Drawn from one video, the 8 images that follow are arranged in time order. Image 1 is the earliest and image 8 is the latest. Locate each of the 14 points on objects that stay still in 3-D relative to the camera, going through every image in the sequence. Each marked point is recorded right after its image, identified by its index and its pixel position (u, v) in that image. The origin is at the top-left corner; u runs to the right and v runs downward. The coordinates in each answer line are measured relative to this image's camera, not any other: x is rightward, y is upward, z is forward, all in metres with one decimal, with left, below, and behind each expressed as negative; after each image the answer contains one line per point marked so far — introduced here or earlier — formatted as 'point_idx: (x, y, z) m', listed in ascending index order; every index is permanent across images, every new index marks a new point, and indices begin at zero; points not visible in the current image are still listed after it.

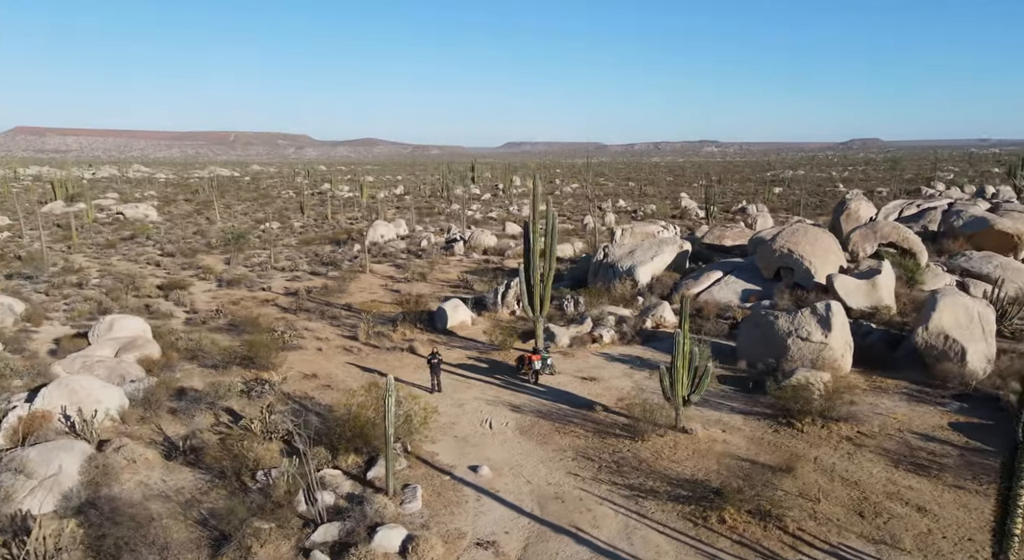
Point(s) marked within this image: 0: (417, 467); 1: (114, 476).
0: (-1.2, -2.3, +8.1) m
1: (-4.7, -2.3, +7.9) m
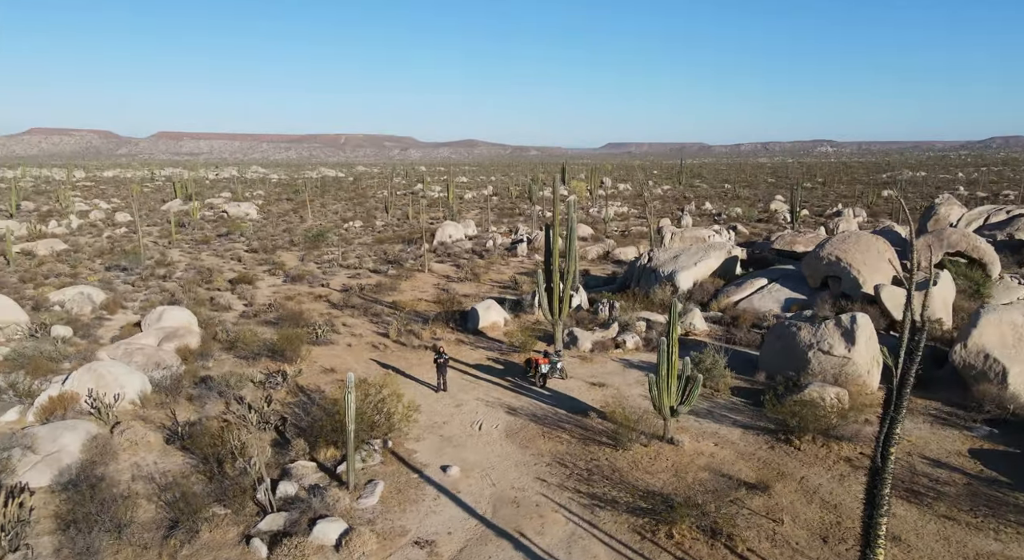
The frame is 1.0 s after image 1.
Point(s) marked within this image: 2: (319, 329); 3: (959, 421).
0: (-1.6, -2.3, +8.2) m
1: (-5.1, -2.2, +8.4) m
2: (-4.9, -1.2, +16.8) m
3: (+6.5, -2.1, +9.6) m
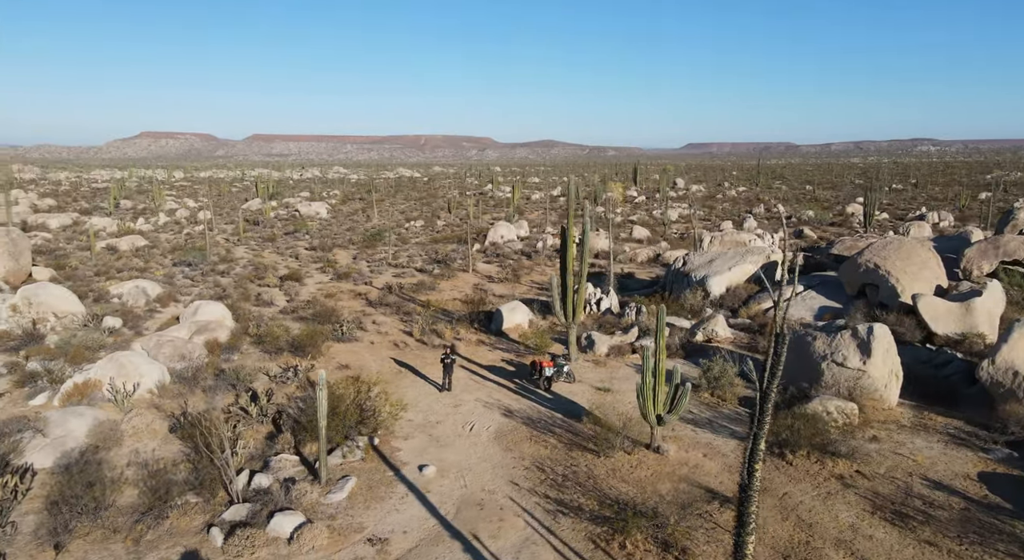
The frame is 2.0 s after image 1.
0: (-1.8, -2.3, +8.3) m
1: (-5.3, -2.2, +8.8) m
2: (-4.3, -1.2, +17.2) m
3: (+6.3, -2.2, +9.0) m
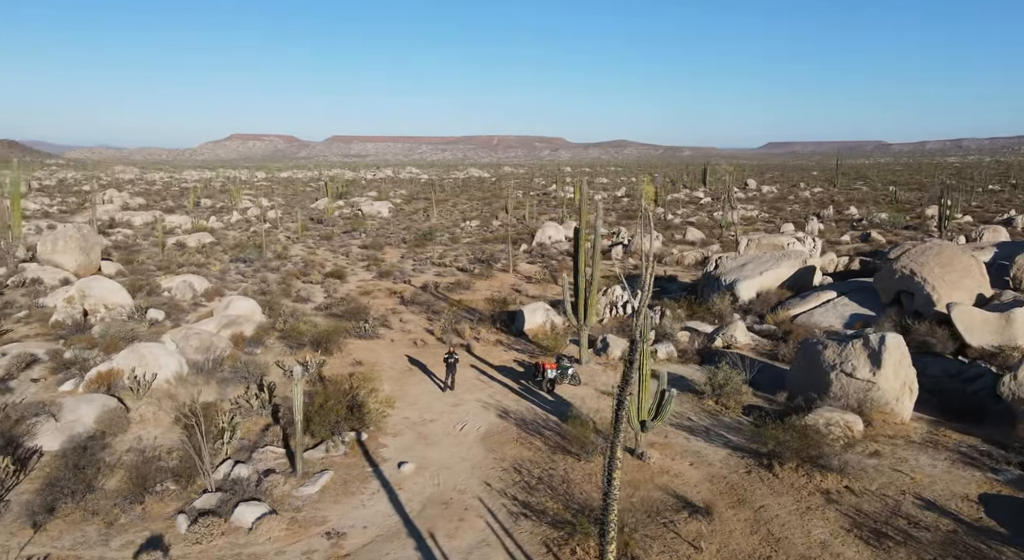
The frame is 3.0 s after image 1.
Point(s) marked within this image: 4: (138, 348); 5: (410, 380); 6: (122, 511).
0: (-2.1, -2.2, +8.5) m
1: (-5.5, -2.1, +9.3) m
2: (-3.8, -1.1, +17.5) m
3: (+6.1, -2.3, +8.5) m
4: (-6.7, -1.2, +11.9) m
5: (-1.8, -1.9, +12.4) m
6: (-3.9, -2.3, +6.7) m
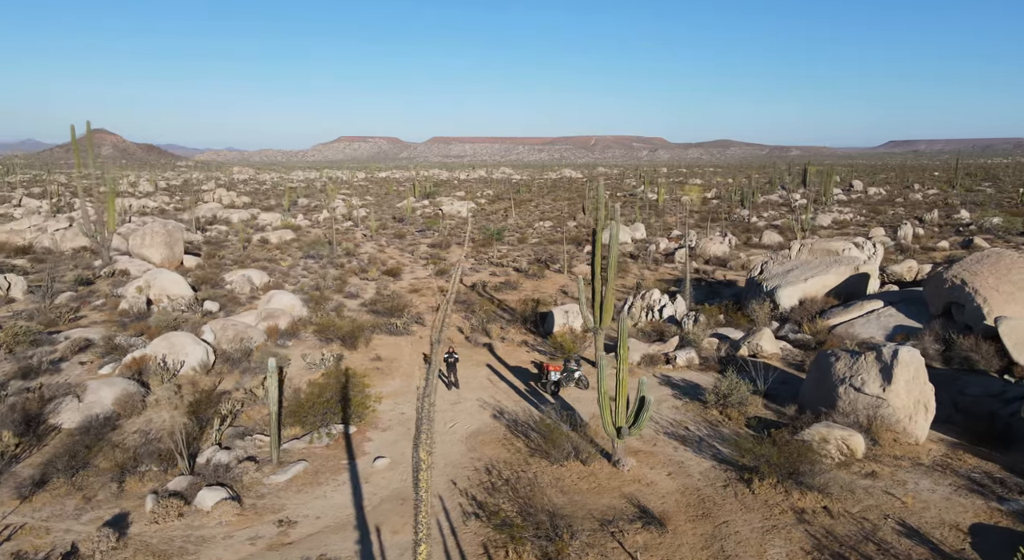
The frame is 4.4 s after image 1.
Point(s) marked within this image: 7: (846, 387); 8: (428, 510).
0: (-2.4, -2.2, +8.7) m
1: (-5.7, -2.0, +9.9) m
2: (-3.0, -1.0, +17.9) m
3: (+5.7, -2.5, +7.8) m
4: (-6.6, -1.1, +12.7) m
5: (-1.7, -1.9, +12.6) m
6: (-4.4, -2.3, +7.2) m
7: (+4.8, -1.5, +9.6) m
8: (-0.9, -2.4, +7.0) m
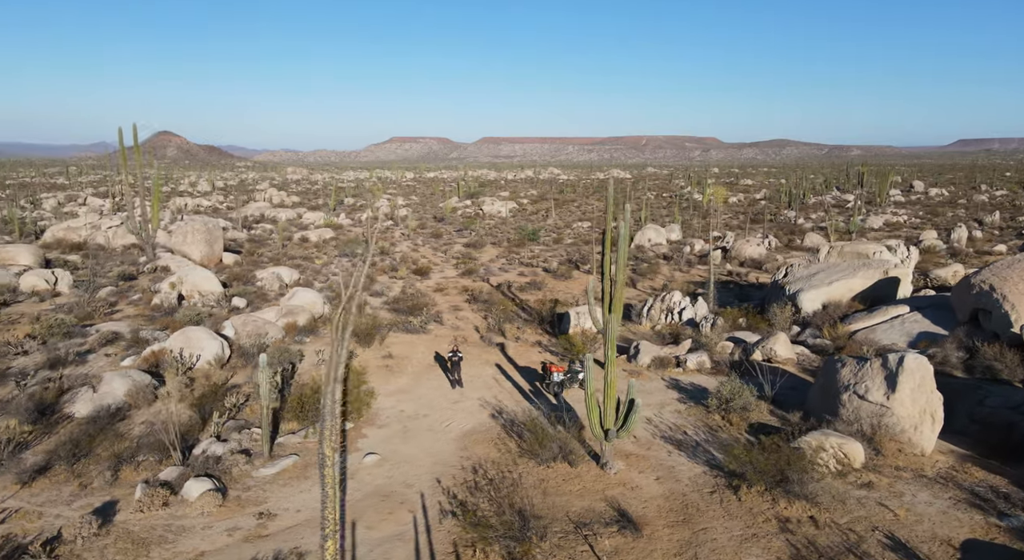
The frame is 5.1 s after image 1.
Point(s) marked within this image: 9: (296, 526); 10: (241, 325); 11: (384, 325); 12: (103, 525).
0: (-2.5, -2.2, +8.9) m
1: (-5.7, -1.9, +10.3) m
2: (-2.6, -1.0, +18.1) m
3: (+5.5, -2.5, +7.5) m
4: (-6.4, -1.0, +13.1) m
5: (-1.5, -1.9, +12.7) m
6: (-4.7, -2.2, +7.5) m
7: (+4.7, -1.6, +9.3) m
8: (-1.1, -2.4, +7.1) m
9: (-2.1, -2.5, +6.7) m
10: (-6.3, -1.1, +15.4) m
11: (-3.5, -1.2, +17.7) m
12: (-3.9, -2.3, +6.3) m
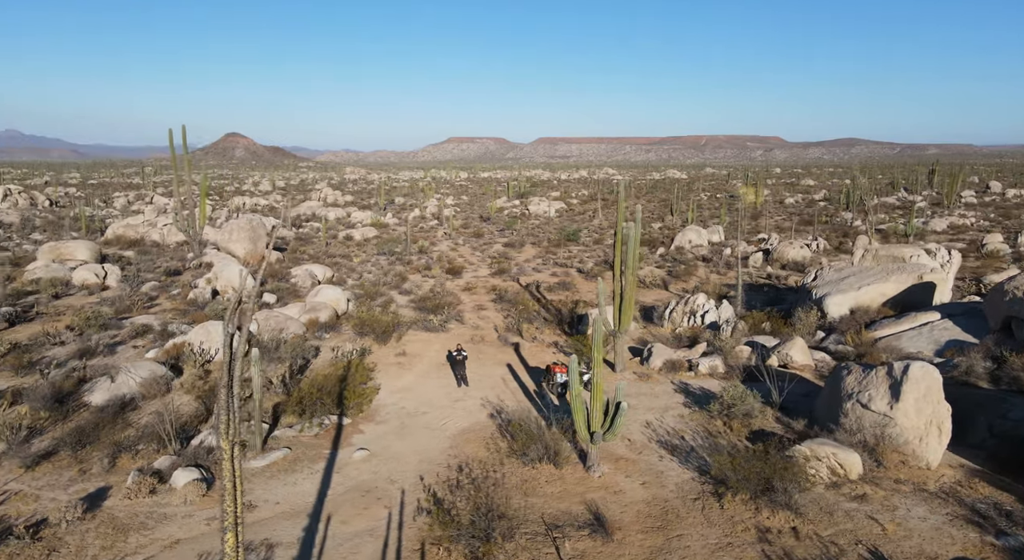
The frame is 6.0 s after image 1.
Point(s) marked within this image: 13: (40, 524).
0: (-2.7, -2.2, +9.1) m
1: (-5.8, -1.8, +10.7) m
2: (-2.1, -1.0, +18.3) m
3: (+5.3, -2.6, +7.1) m
4: (-6.3, -0.9, +13.5) m
5: (-1.4, -1.8, +12.8) m
6: (-4.9, -2.2, +7.8) m
7: (+4.6, -1.7, +9.0) m
8: (-1.4, -2.4, +7.2) m
9: (-2.4, -2.4, +6.8) m
10: (-6.0, -1.0, +15.9) m
11: (-3.1, -1.1, +17.9) m
12: (-4.2, -2.3, +6.6) m
13: (-4.5, -2.3, +6.4) m
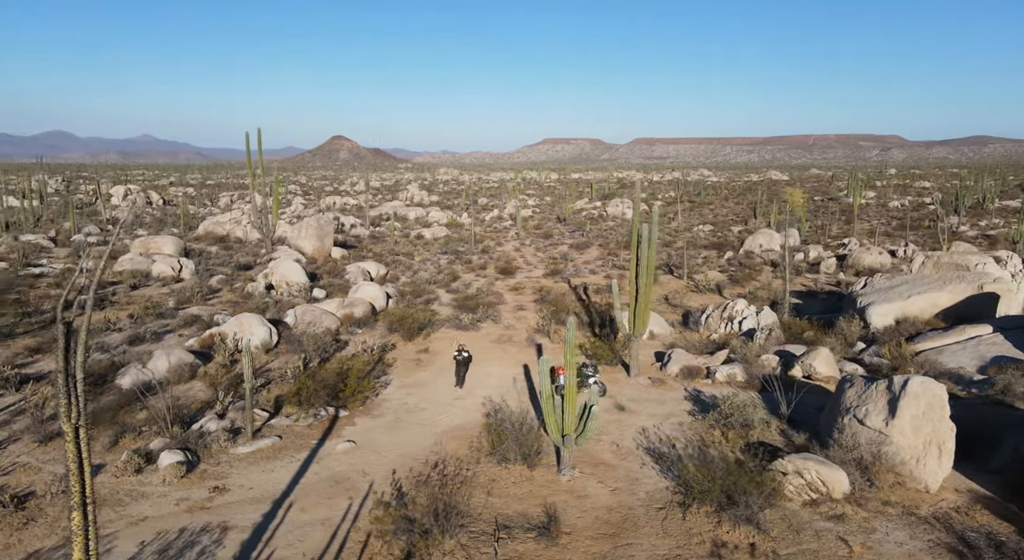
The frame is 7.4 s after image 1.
0: (-2.9, -2.1, +9.4) m
1: (-5.8, -1.7, +11.4) m
2: (-1.2, -1.0, +18.5) m
3: (+4.8, -2.7, +6.6) m
4: (-5.9, -0.8, +14.3) m
5: (-1.2, -1.8, +13.1) m
6: (-5.2, -2.1, +8.4) m
7: (+4.4, -1.8, +8.5) m
8: (-1.8, -2.4, +7.4) m
9: (-2.9, -2.4, +7.2) m
10: (-5.4, -0.9, +16.6) m
11: (-2.2, -1.1, +18.3) m
12: (-4.7, -2.2, +7.2) m
13: (-5.1, -2.3, +7.0) m
